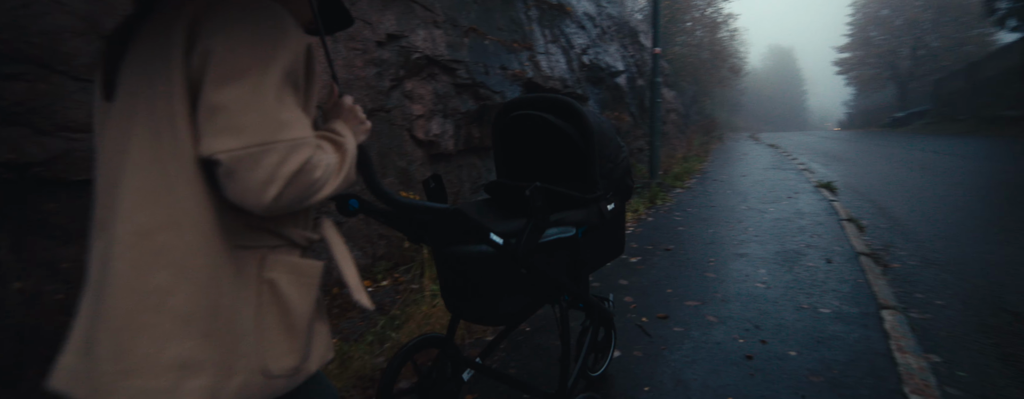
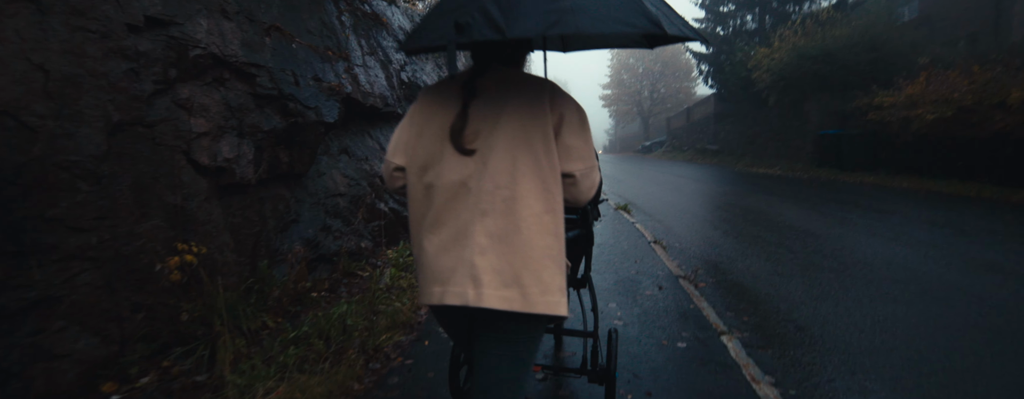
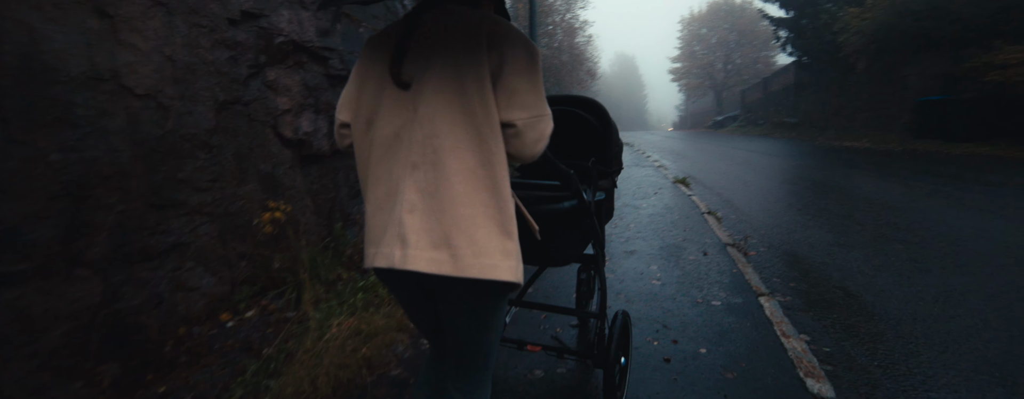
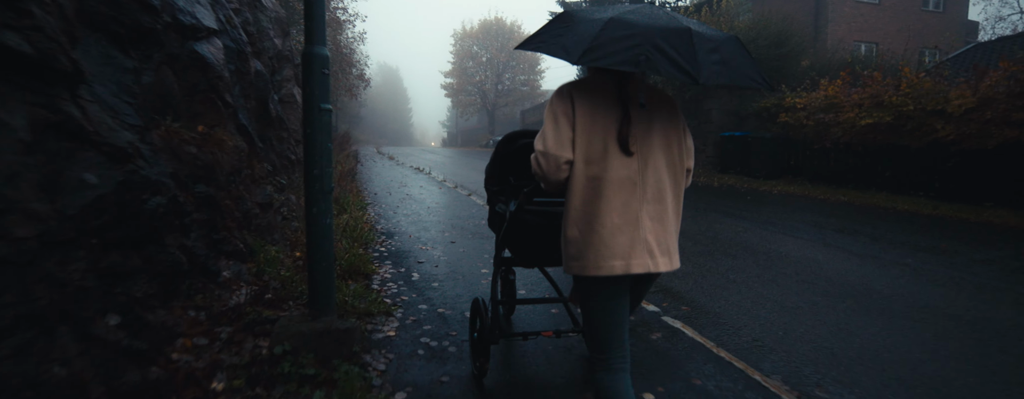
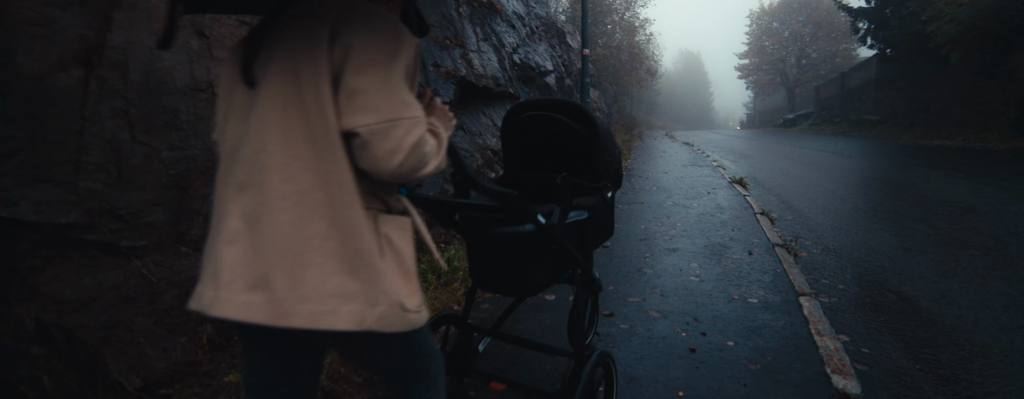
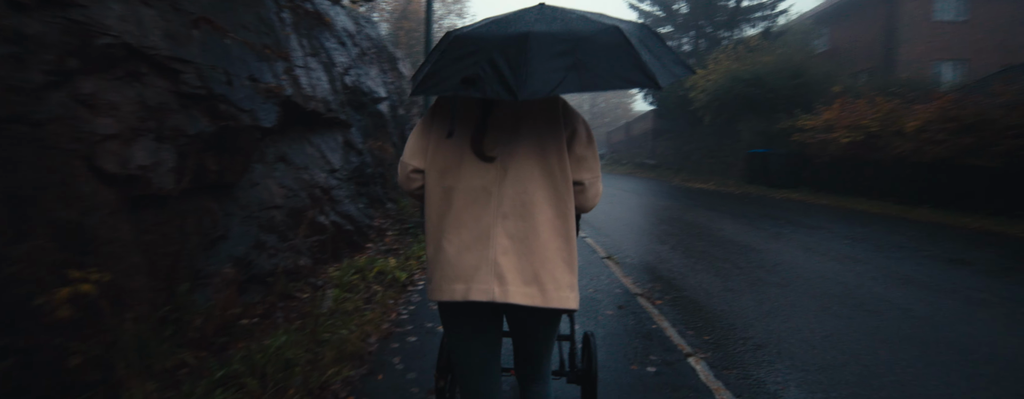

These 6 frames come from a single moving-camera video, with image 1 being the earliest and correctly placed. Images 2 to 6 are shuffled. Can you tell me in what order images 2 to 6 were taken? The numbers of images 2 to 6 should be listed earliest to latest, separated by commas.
5, 3, 2, 6, 4
